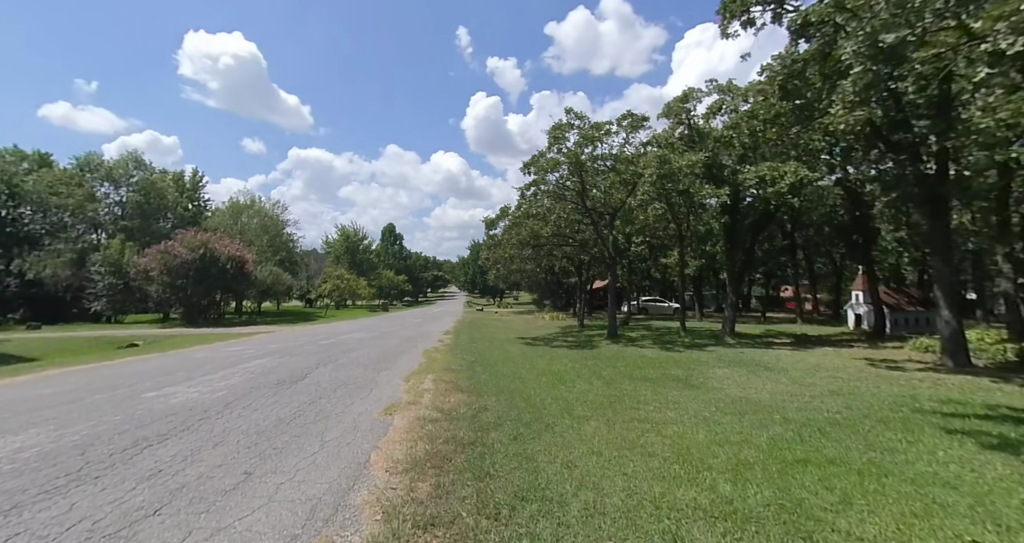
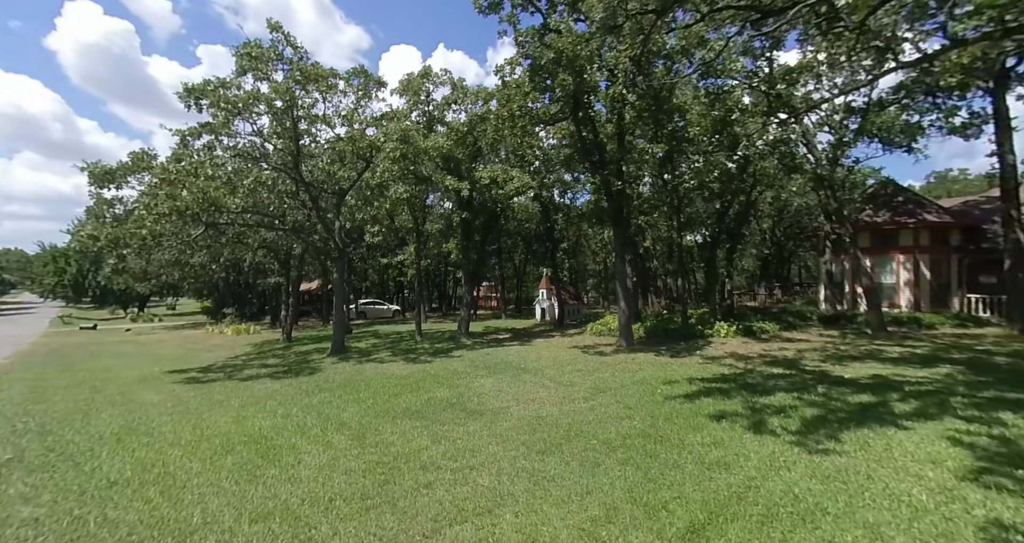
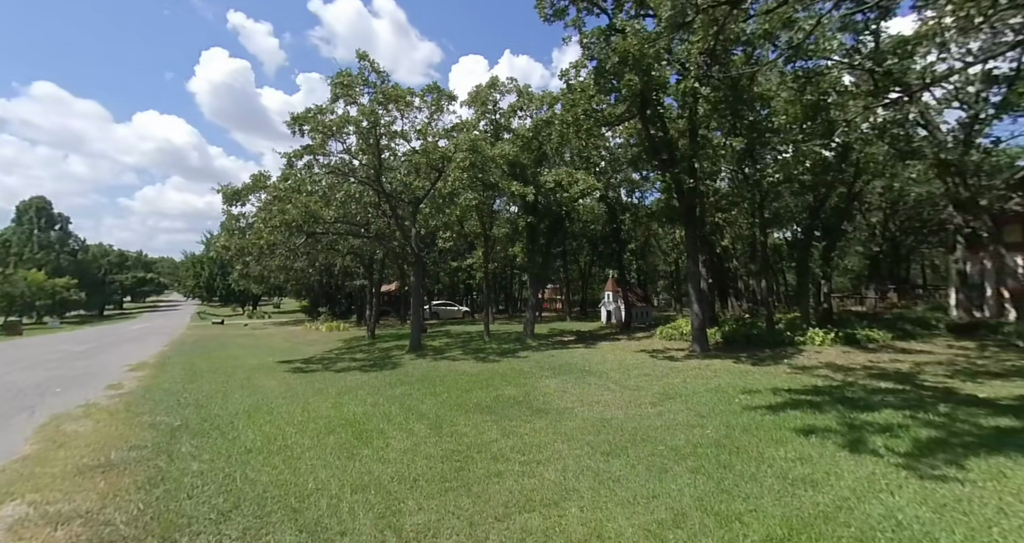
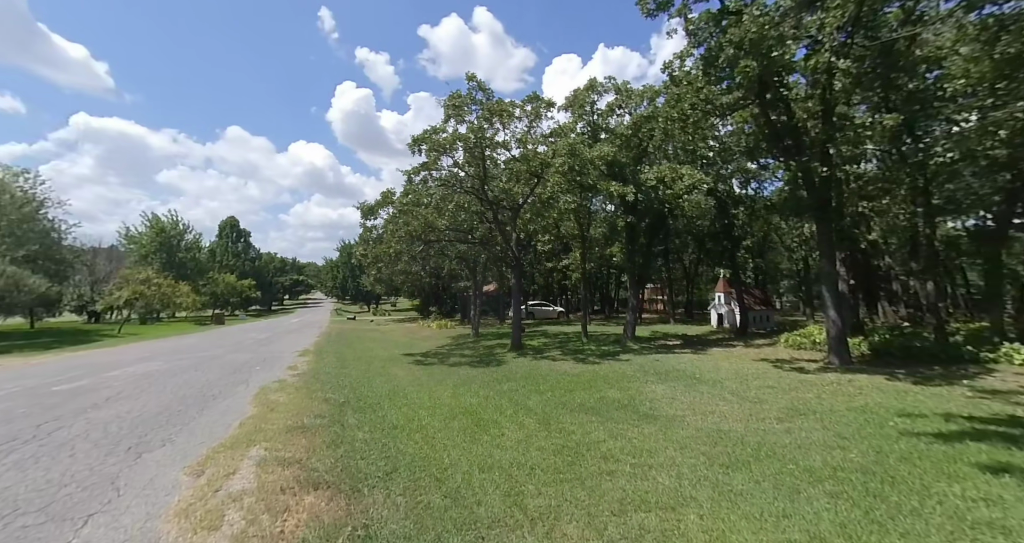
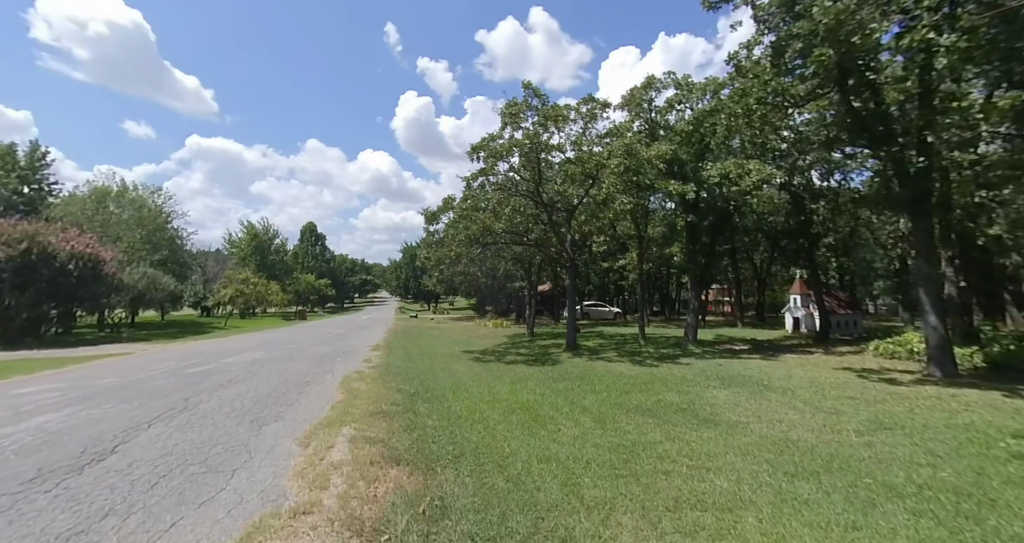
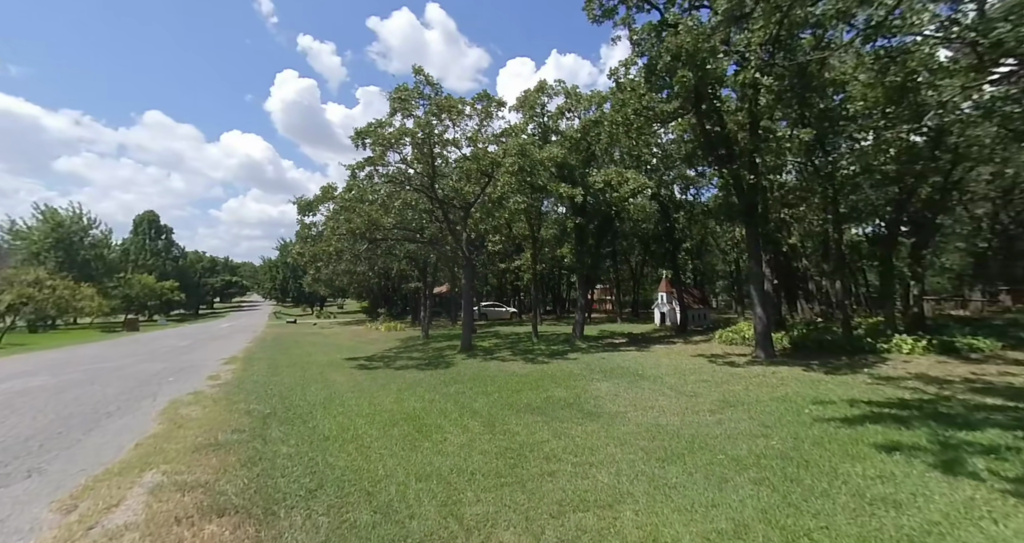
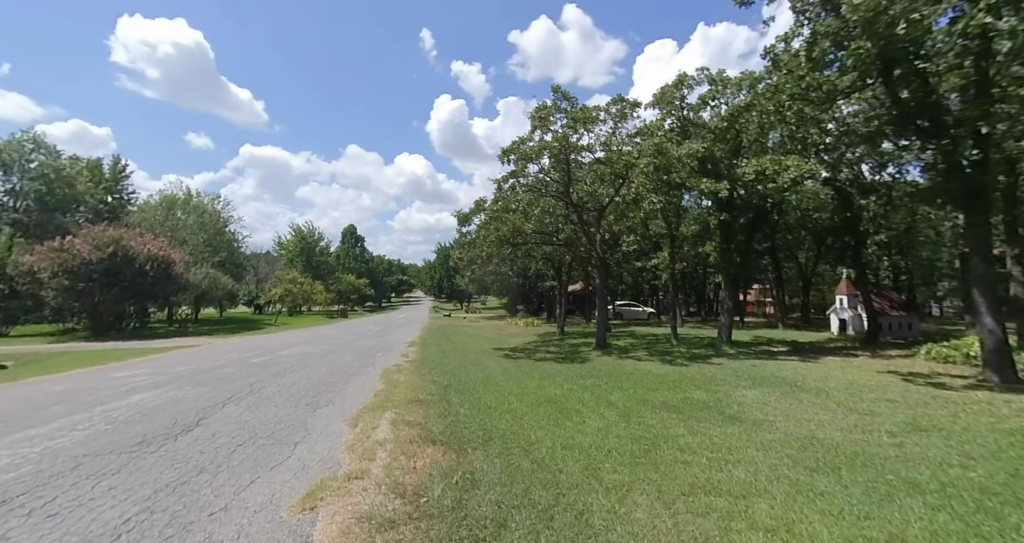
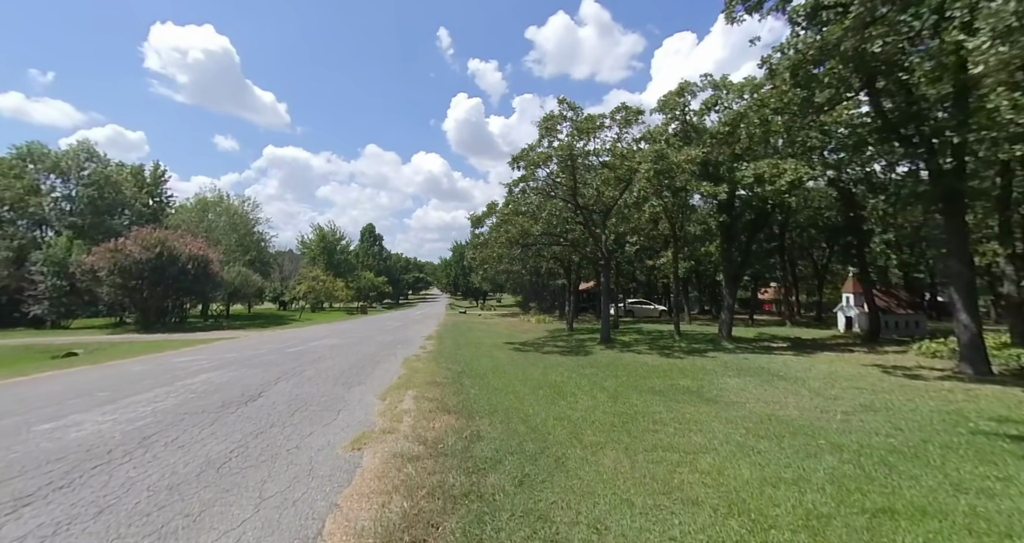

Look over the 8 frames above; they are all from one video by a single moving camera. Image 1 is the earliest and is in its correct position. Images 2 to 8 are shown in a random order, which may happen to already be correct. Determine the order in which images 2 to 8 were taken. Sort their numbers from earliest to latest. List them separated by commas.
8, 7, 5, 4, 6, 3, 2
